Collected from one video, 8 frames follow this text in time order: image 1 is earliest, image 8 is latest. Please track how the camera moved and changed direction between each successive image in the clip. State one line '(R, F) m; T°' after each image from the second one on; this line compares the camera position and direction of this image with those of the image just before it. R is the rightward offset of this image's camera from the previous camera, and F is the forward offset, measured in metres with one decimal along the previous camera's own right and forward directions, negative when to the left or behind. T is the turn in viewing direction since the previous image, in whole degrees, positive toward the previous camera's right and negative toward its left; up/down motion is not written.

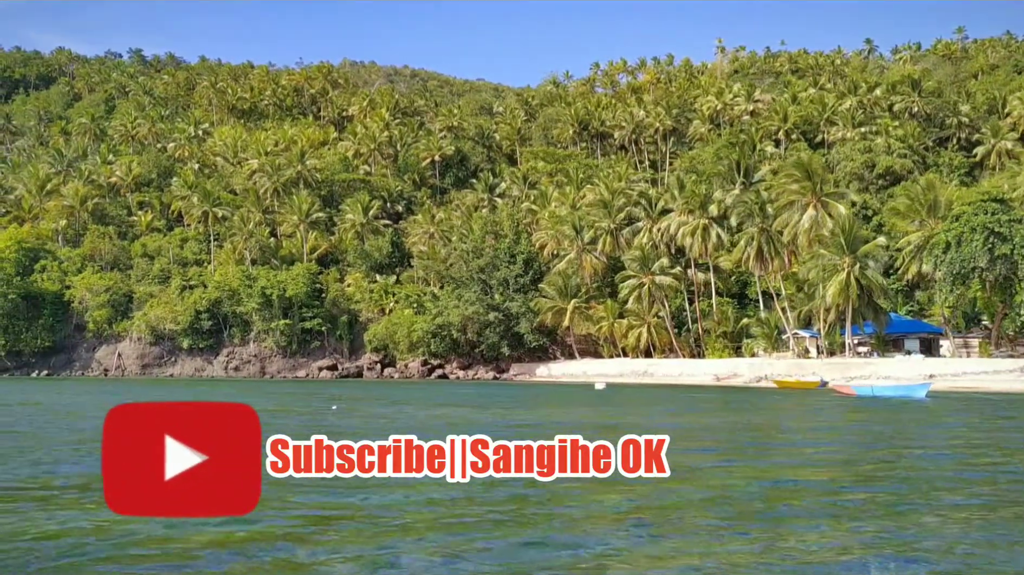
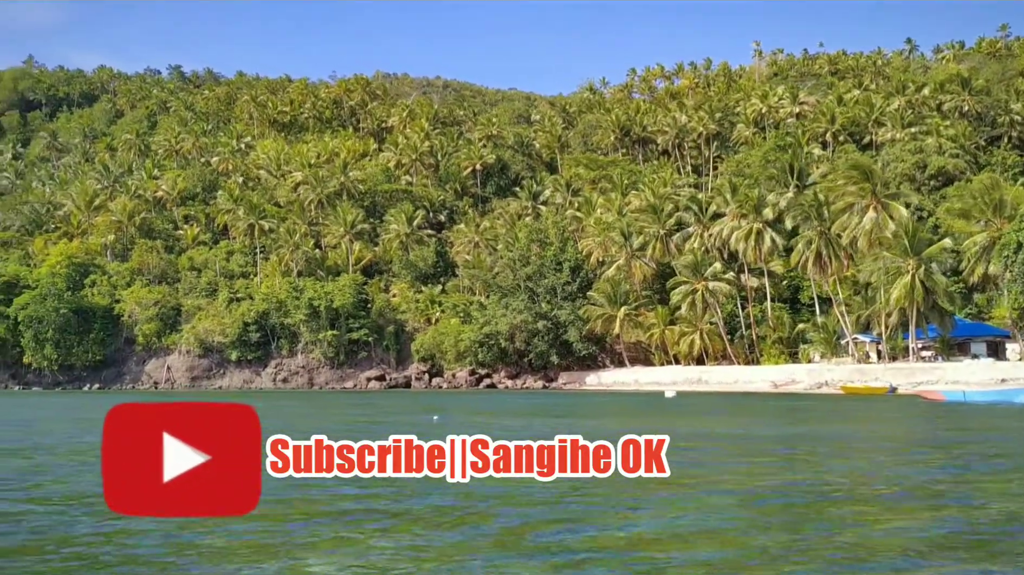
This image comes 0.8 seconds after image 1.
(-1.1, +0.5) m; -2°
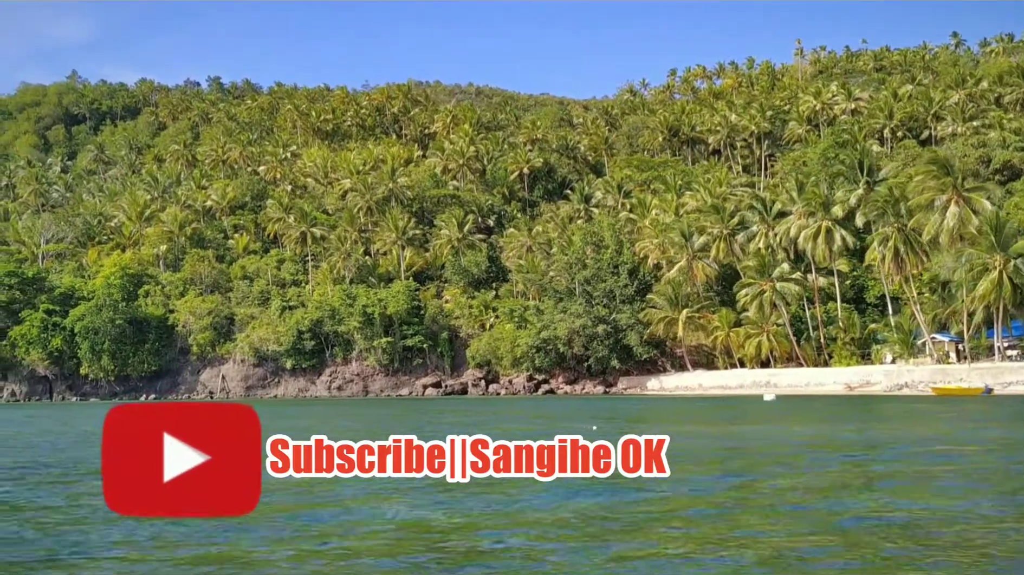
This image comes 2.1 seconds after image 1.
(-1.9, +0.9) m; -2°
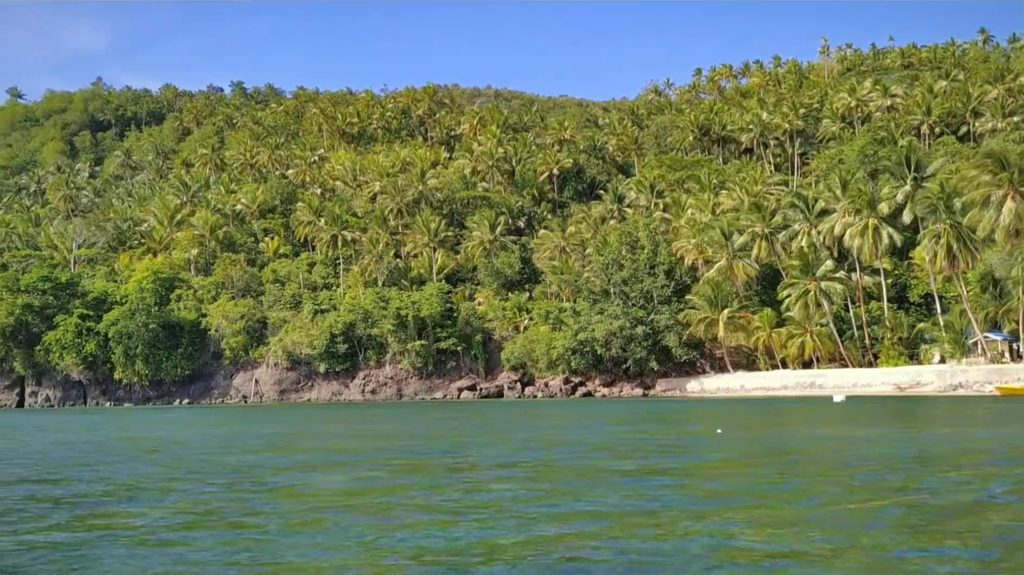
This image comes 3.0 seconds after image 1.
(-1.3, +0.7) m; -1°
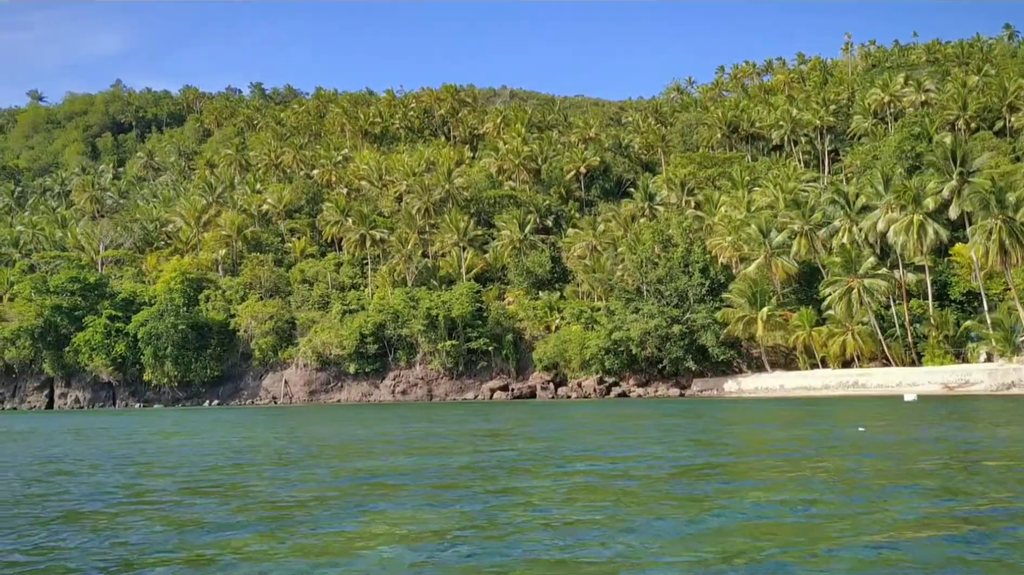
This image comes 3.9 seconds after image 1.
(-1.4, +0.7) m; -1°
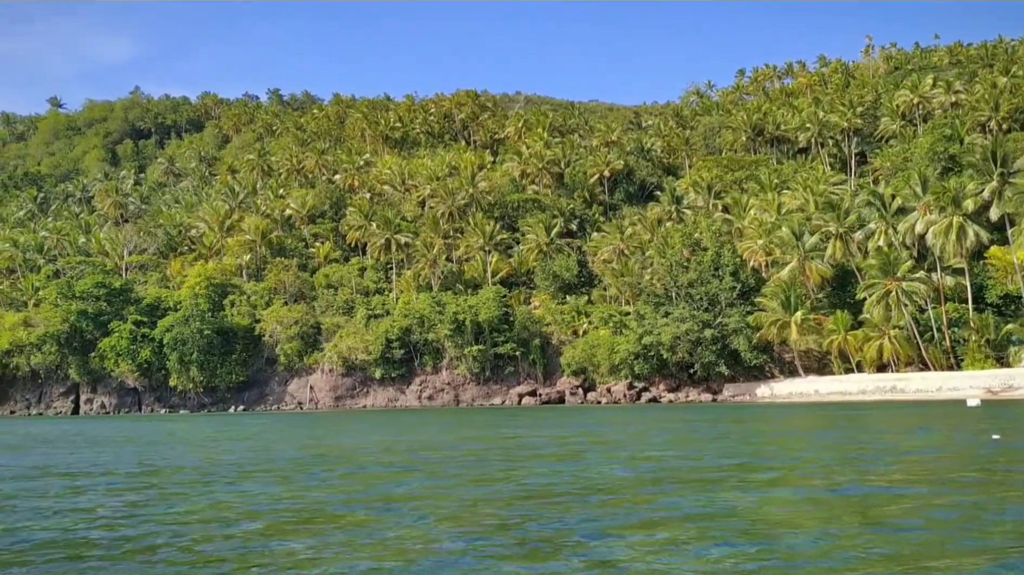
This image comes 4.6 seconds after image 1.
(-1.1, +0.6) m; -1°
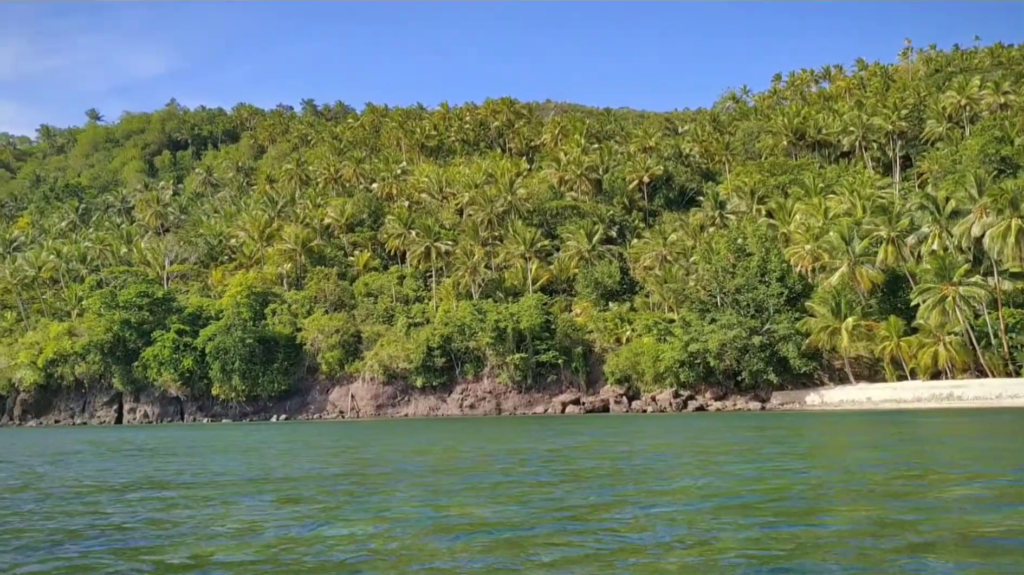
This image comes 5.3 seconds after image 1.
(-1.0, +0.6) m; -2°
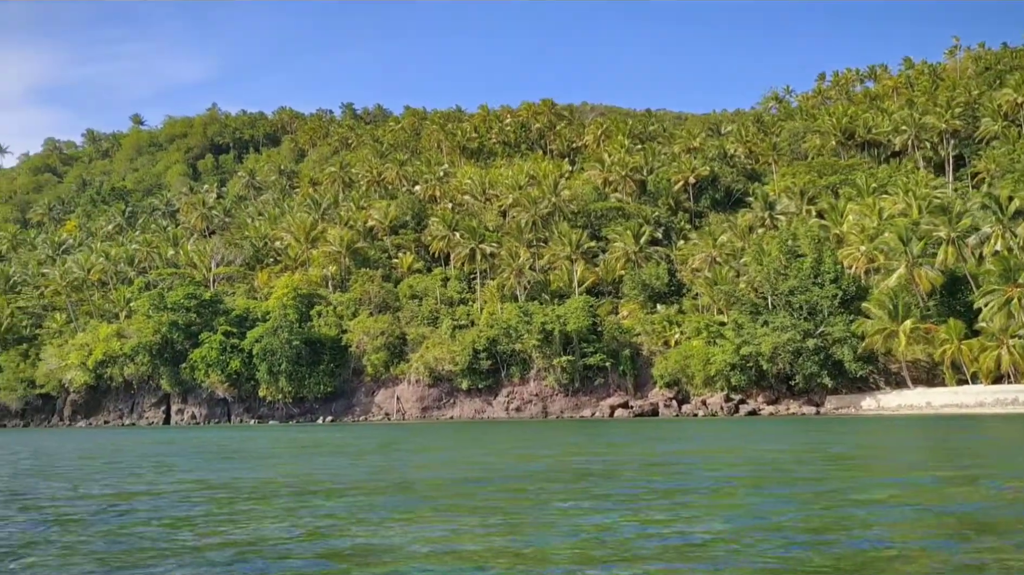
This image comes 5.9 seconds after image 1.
(-1.0, +0.5) m; -2°
